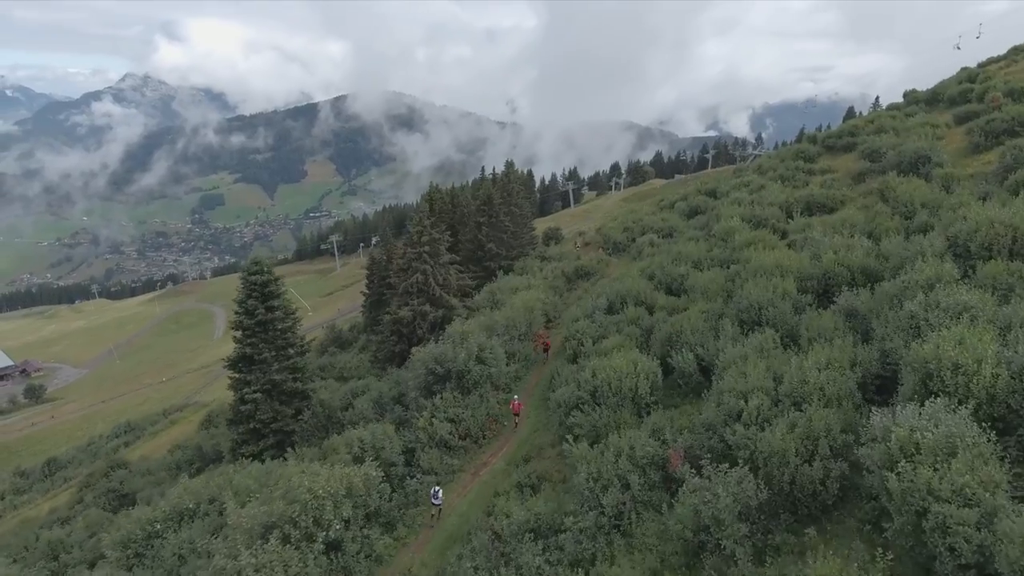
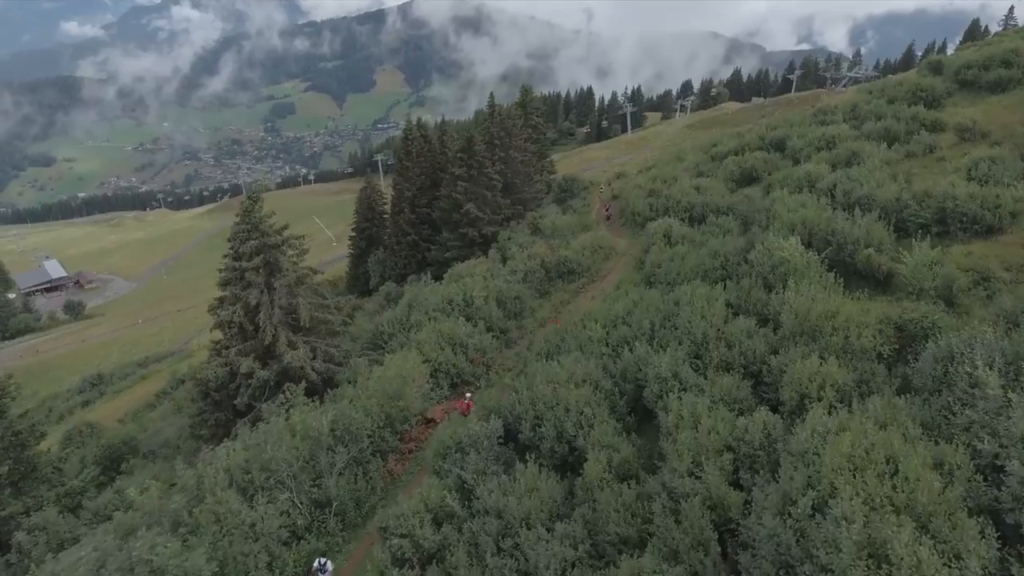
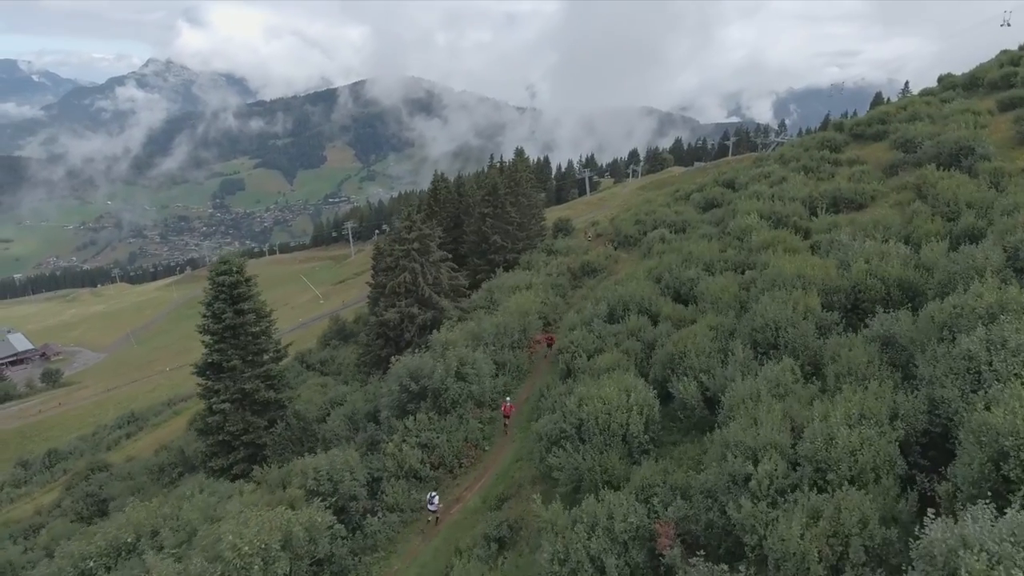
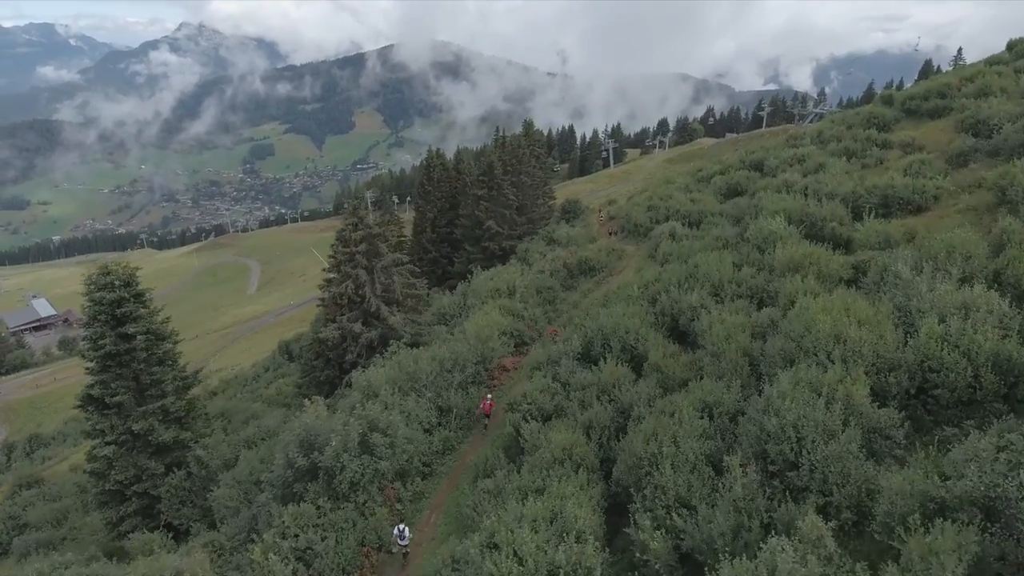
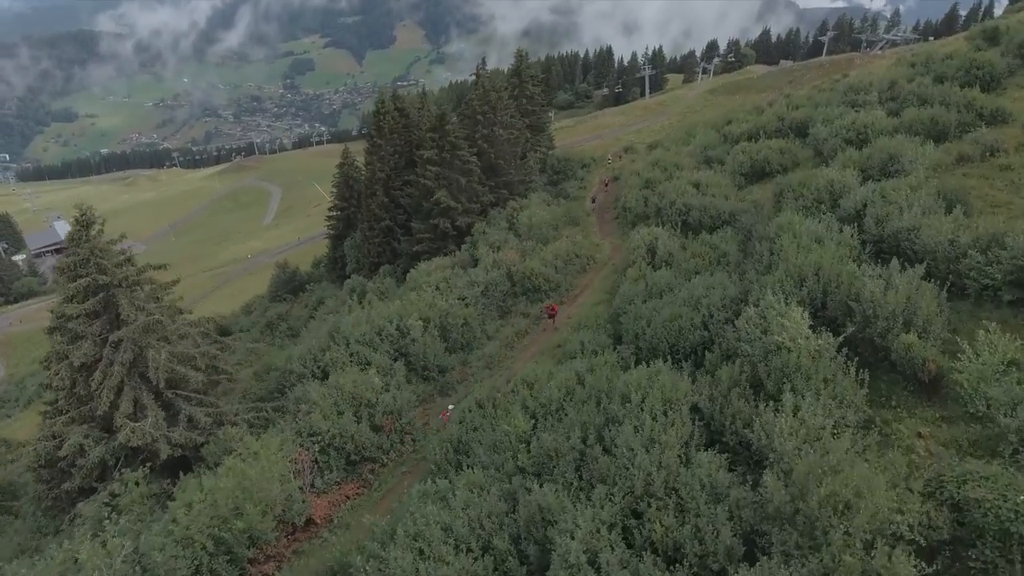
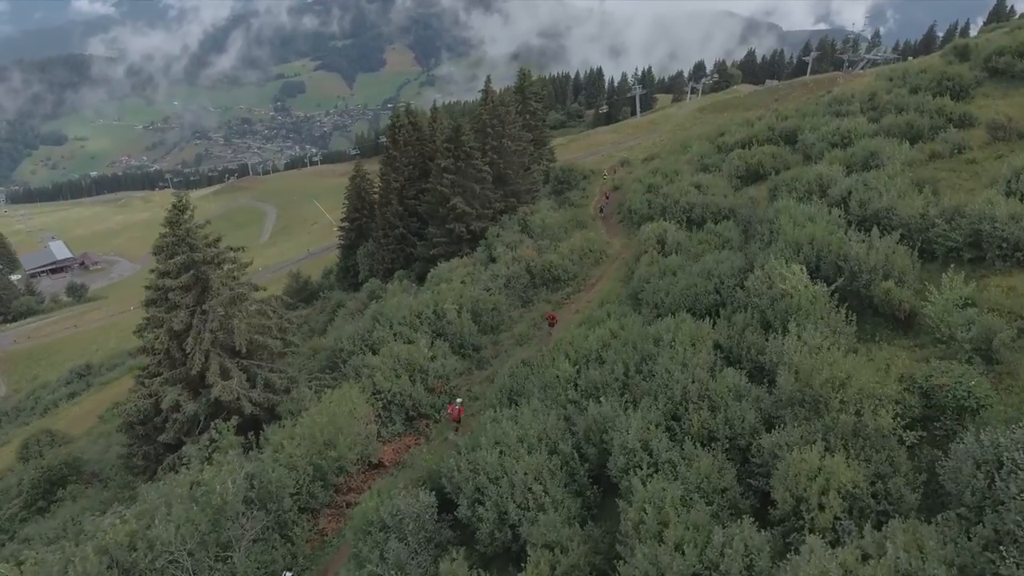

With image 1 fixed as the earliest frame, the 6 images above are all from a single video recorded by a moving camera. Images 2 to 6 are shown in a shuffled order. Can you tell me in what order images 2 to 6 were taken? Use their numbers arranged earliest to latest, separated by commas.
3, 4, 2, 6, 5
